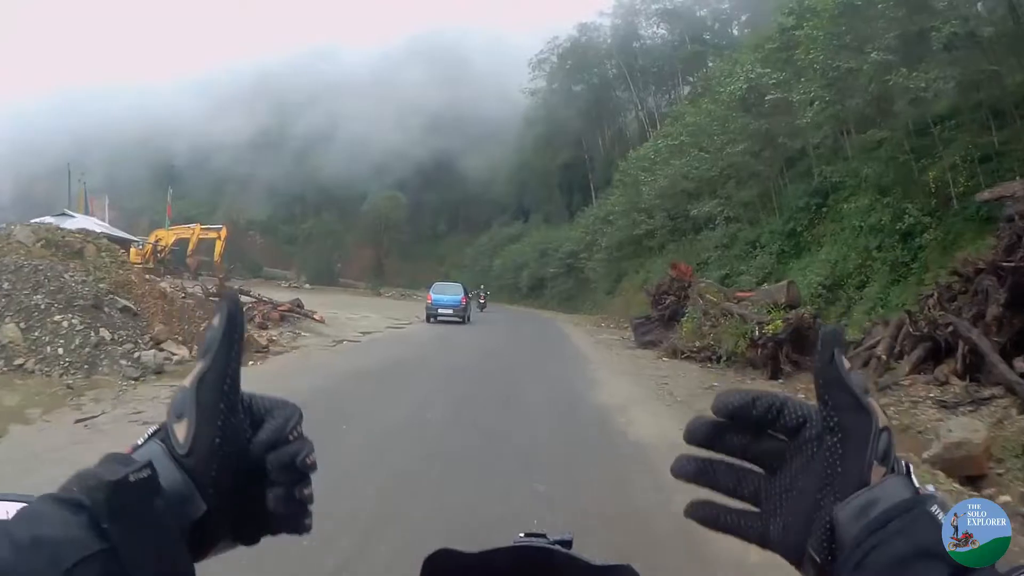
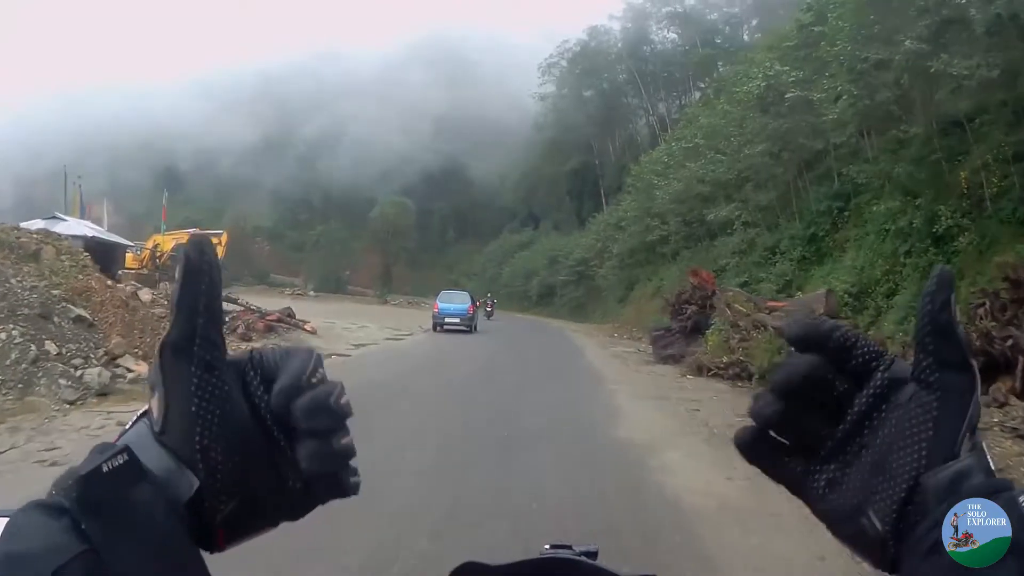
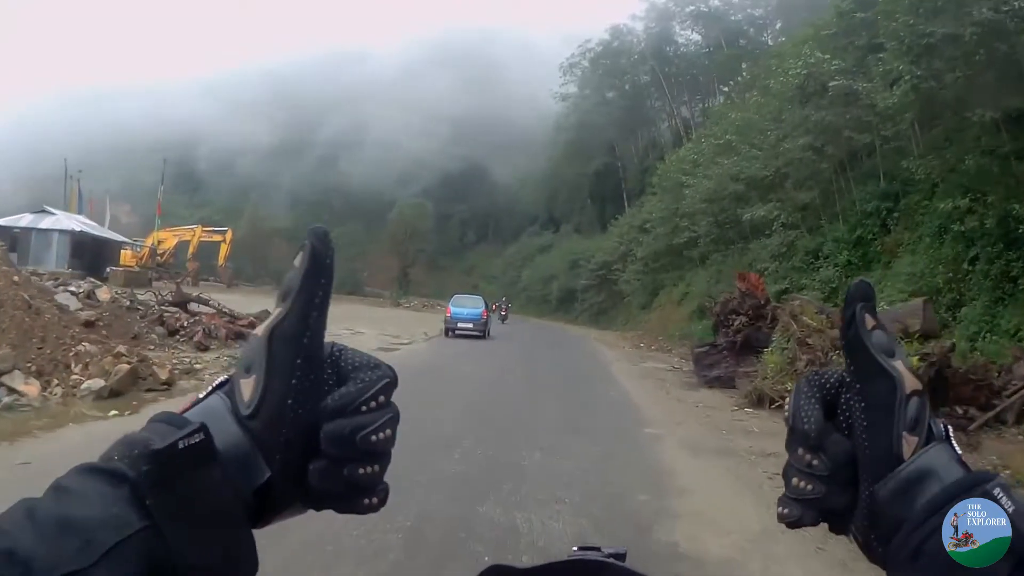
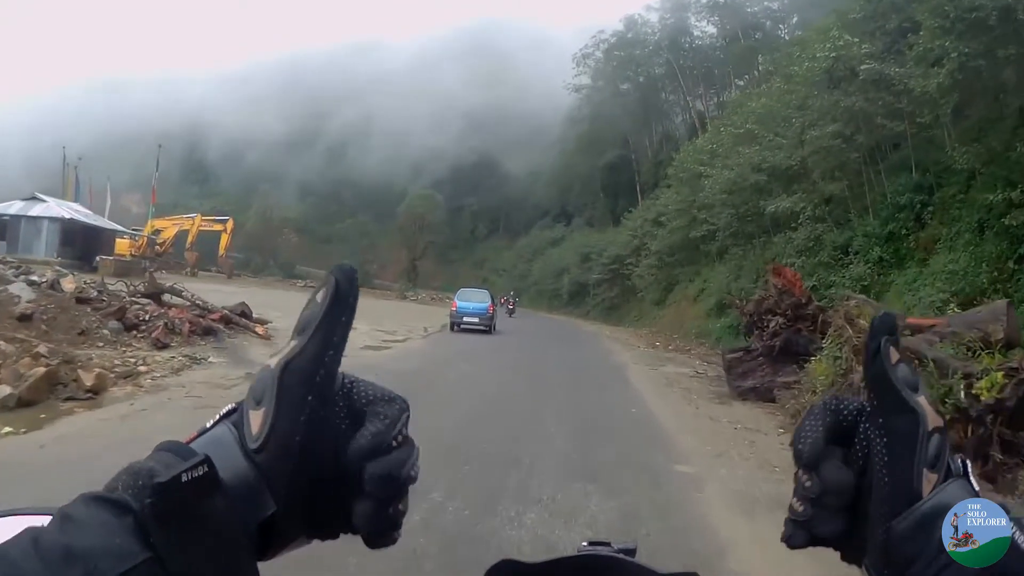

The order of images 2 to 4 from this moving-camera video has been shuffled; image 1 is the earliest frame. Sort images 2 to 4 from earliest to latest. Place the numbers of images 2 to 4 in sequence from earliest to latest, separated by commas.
2, 3, 4
